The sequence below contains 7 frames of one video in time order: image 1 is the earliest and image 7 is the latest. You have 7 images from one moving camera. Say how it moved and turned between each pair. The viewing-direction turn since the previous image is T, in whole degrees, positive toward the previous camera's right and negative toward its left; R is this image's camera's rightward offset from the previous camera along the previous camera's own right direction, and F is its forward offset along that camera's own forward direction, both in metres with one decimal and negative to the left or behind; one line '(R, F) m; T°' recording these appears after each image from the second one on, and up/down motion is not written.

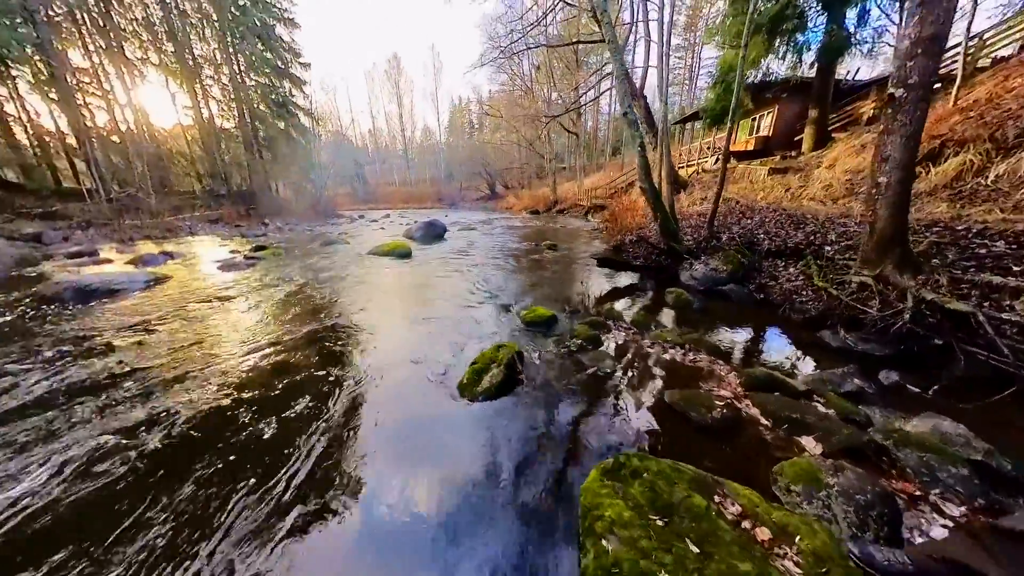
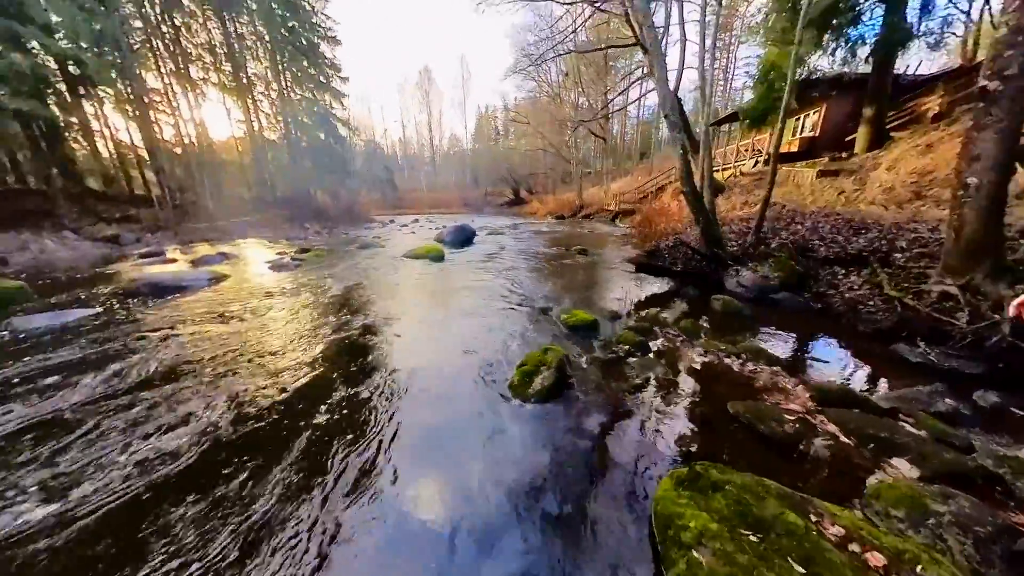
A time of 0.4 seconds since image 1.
(-0.4, 0.0) m; -3°
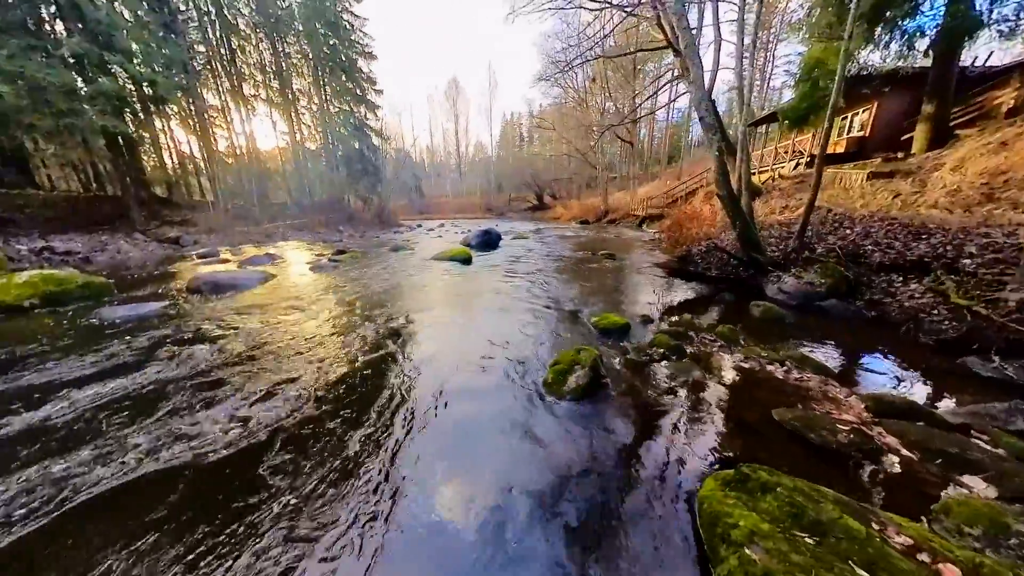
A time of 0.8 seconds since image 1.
(-0.3, -0.1) m; -3°
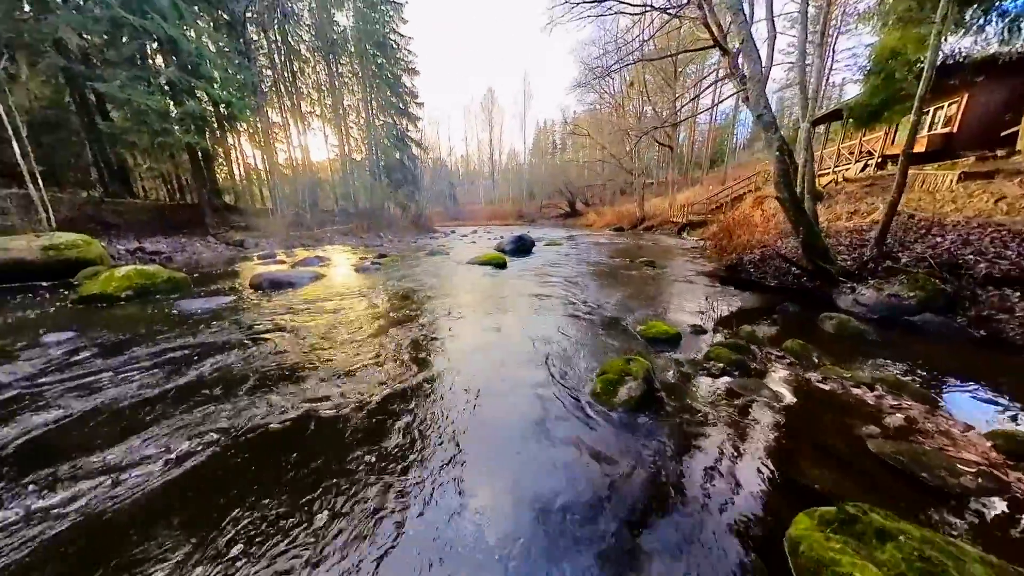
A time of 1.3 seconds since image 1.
(-0.4, +0.2) m; -5°
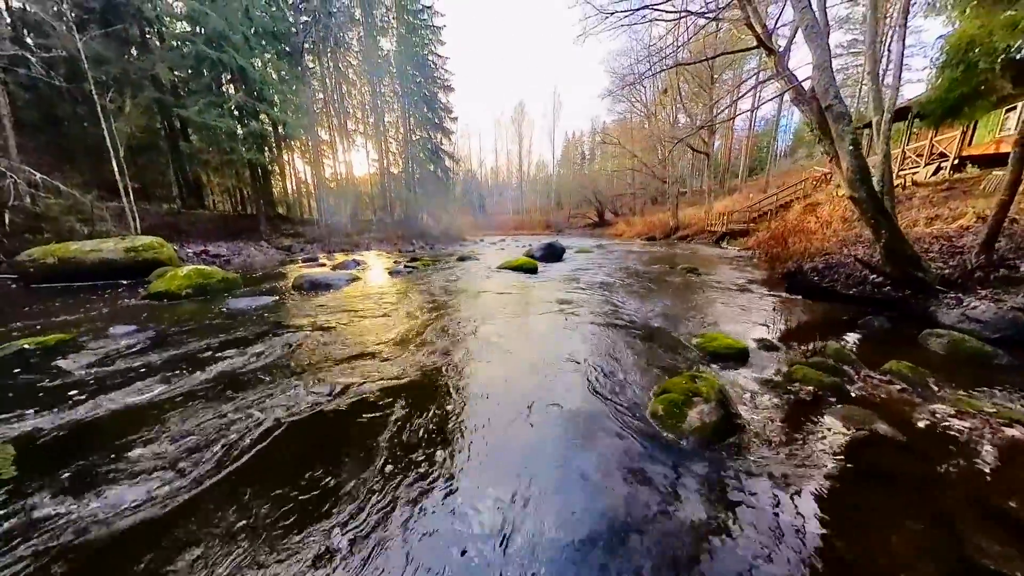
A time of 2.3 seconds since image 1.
(-0.4, +0.3) m; -4°
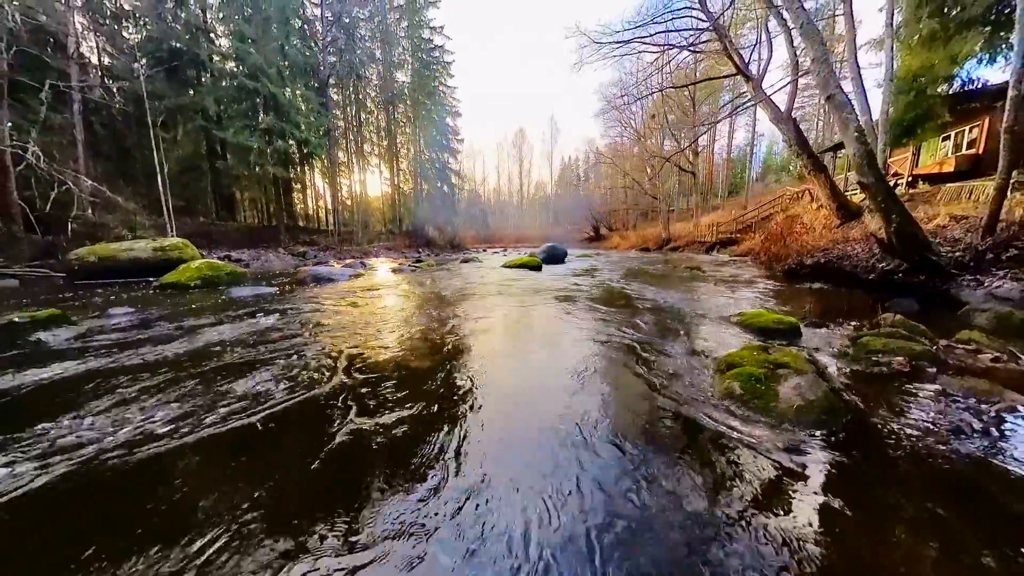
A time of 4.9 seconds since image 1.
(0.0, -1.2) m; 0°
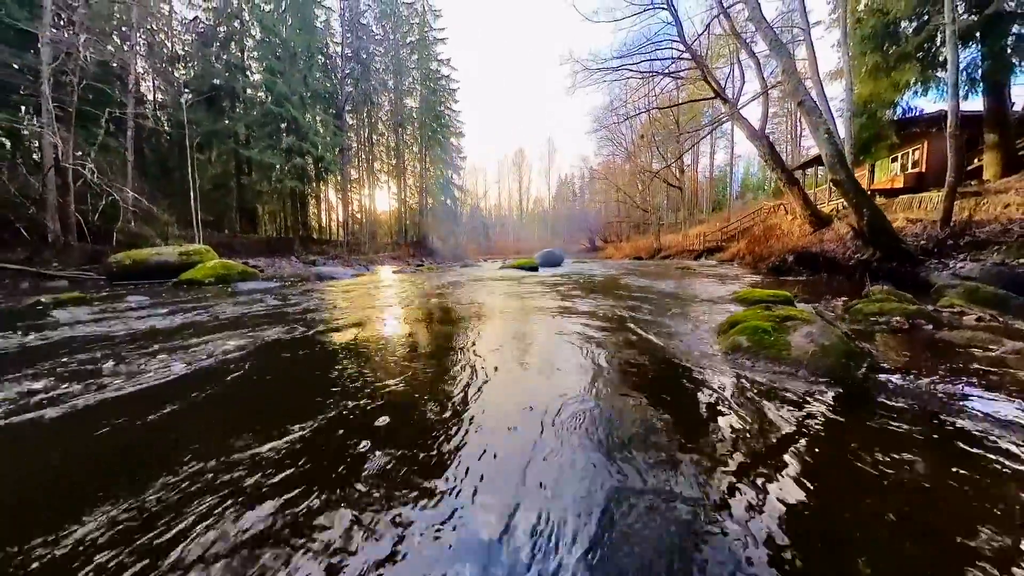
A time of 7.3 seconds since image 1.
(+0.2, -1.1) m; -1°
